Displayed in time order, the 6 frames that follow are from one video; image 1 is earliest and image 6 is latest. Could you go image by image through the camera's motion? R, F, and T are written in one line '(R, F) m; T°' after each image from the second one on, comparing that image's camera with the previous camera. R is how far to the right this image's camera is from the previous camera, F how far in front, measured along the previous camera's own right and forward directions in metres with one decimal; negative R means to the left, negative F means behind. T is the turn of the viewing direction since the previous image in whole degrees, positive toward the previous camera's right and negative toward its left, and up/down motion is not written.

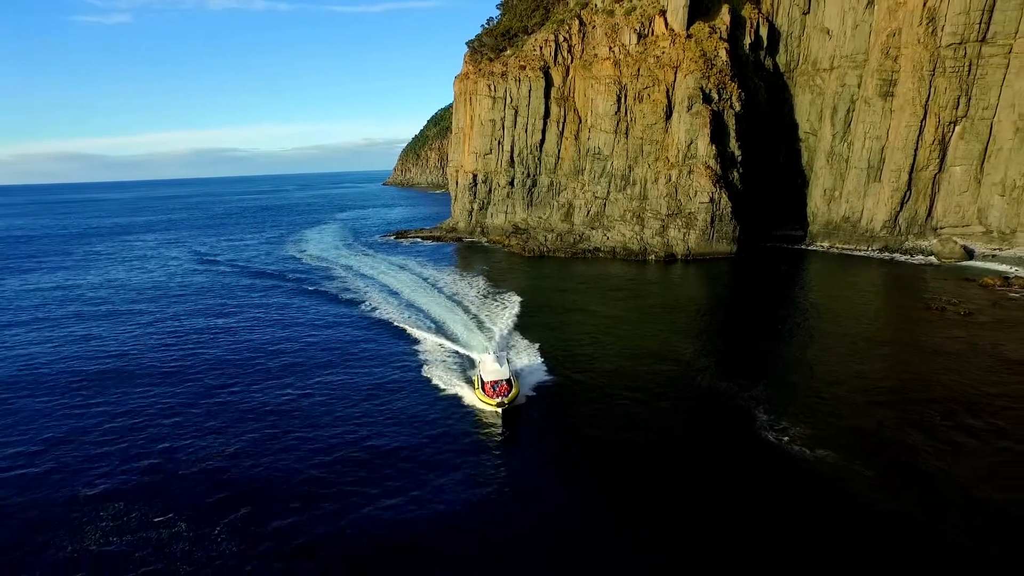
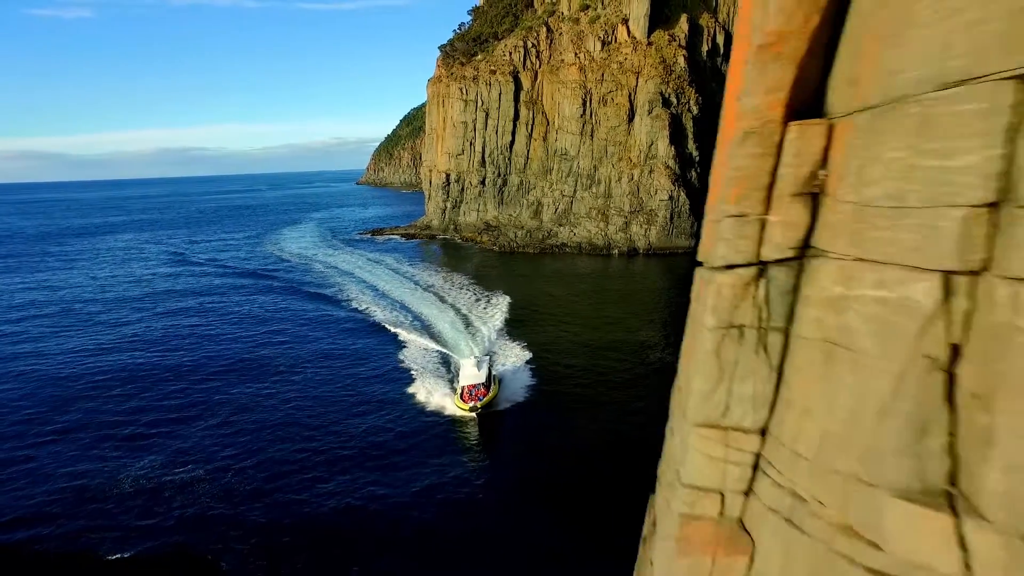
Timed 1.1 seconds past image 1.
(+0.1, -4.8) m; +2°
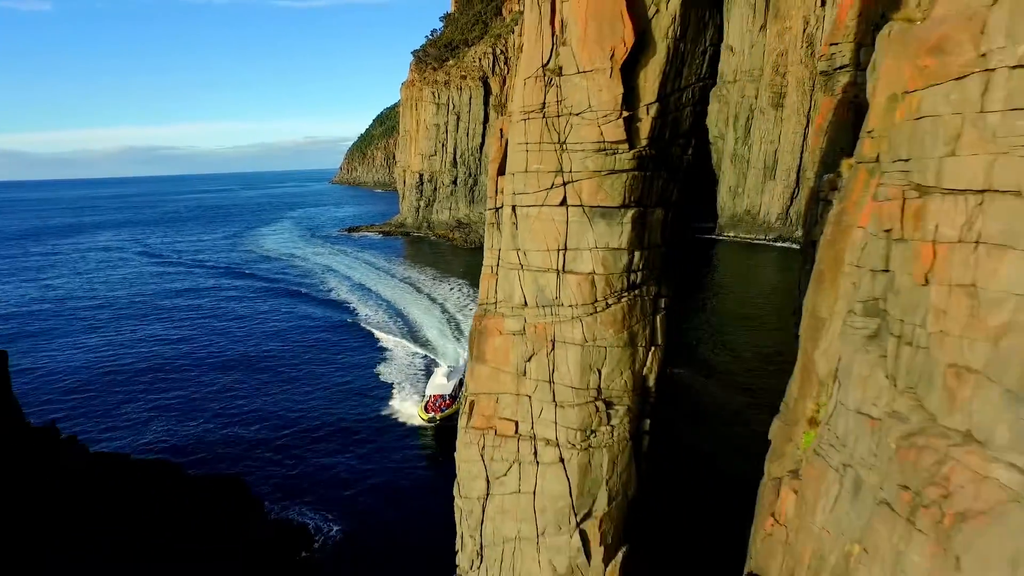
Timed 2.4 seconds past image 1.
(+0.5, -5.7) m; +2°
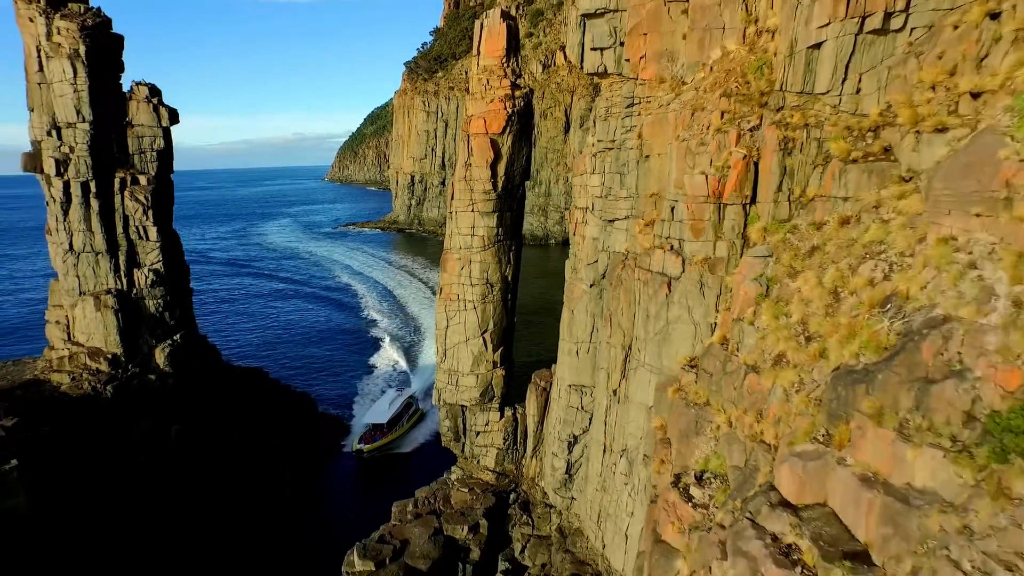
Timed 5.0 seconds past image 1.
(+1.2, -11.7) m; +1°
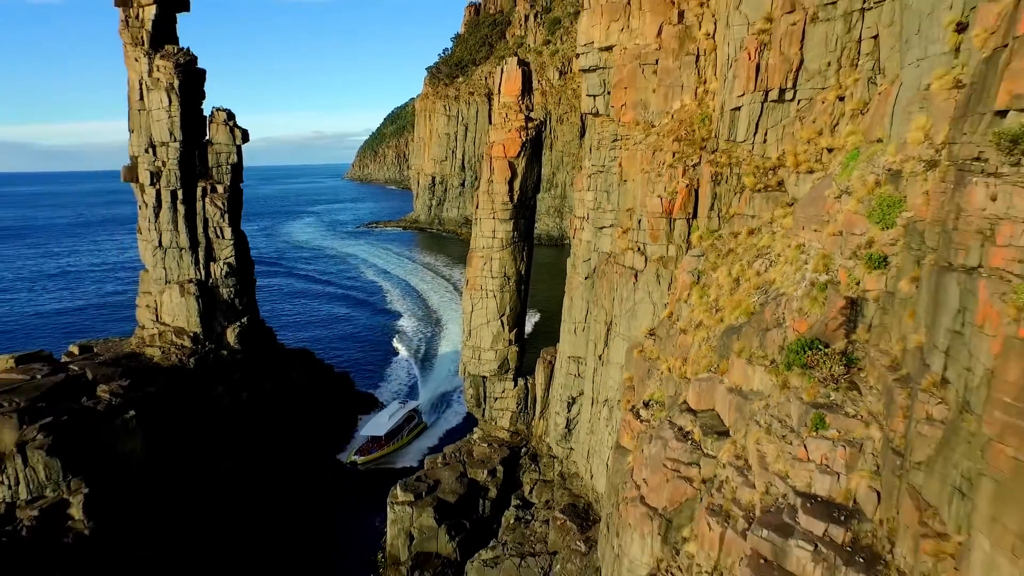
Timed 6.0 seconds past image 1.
(+0.1, -4.4) m; -1°
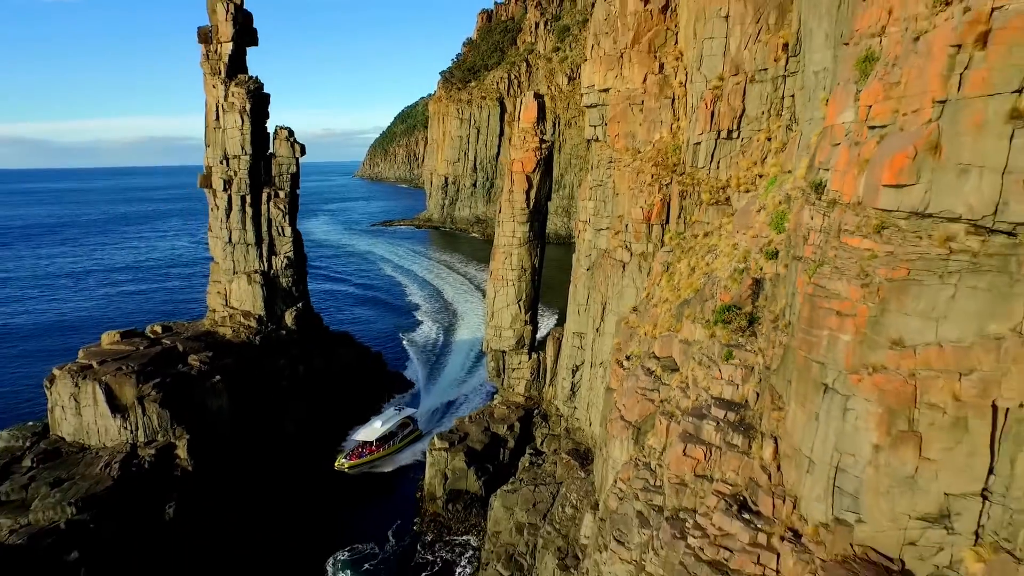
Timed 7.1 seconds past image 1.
(-0.3, -5.1) m; -1°
